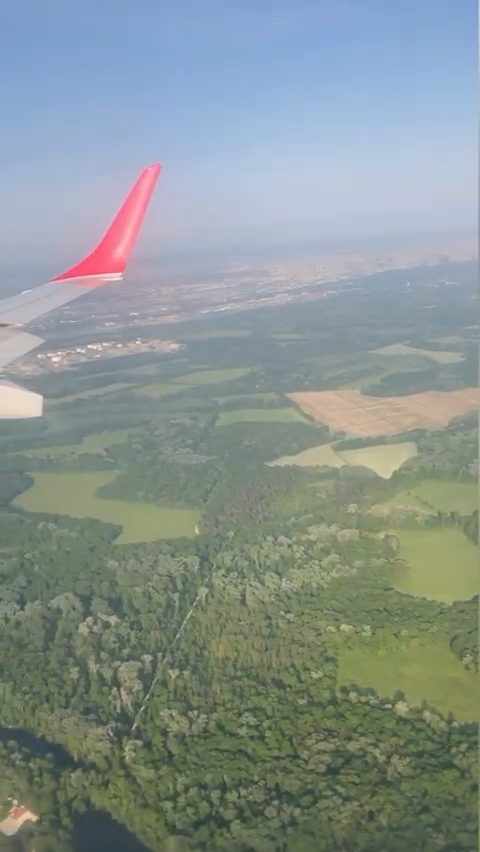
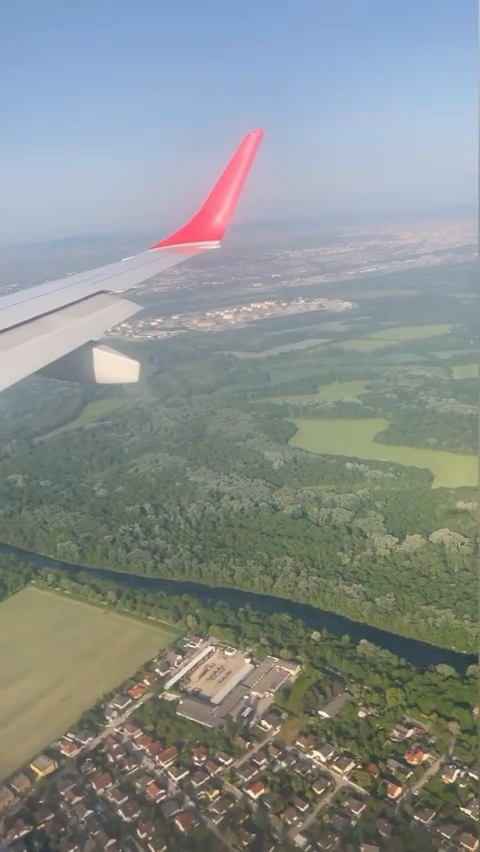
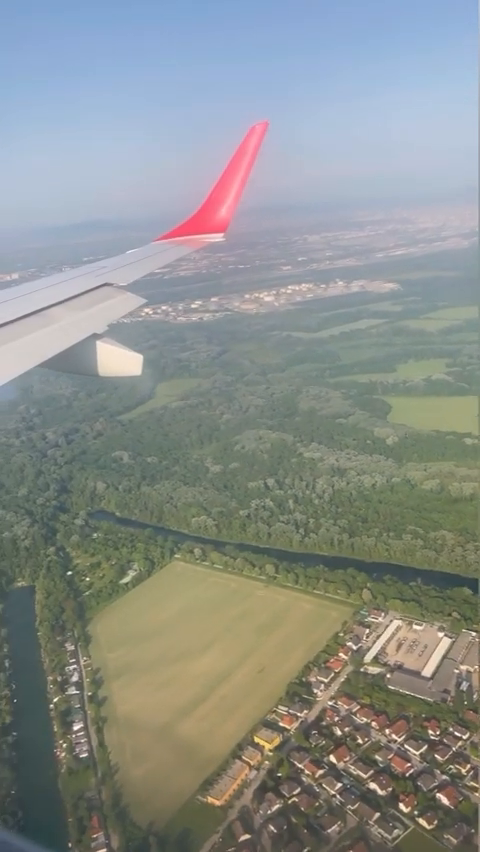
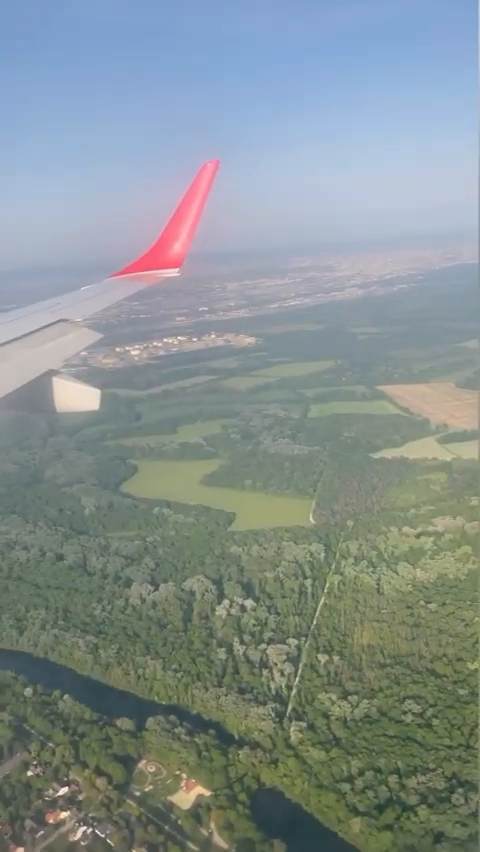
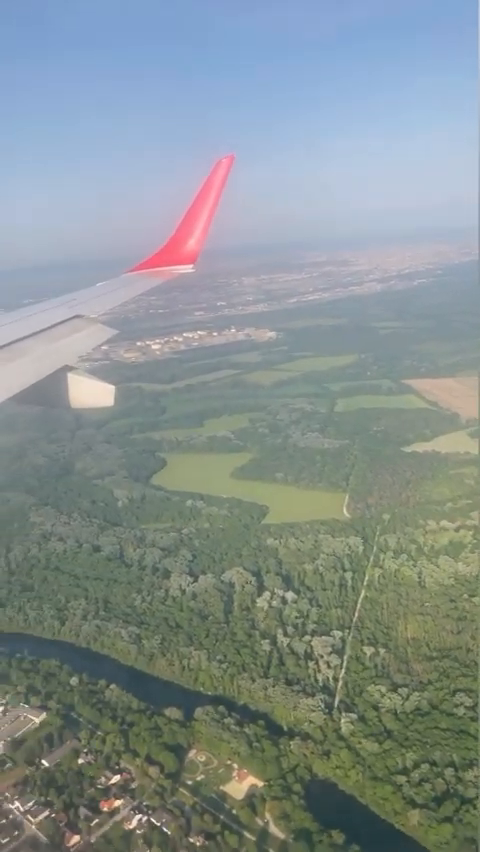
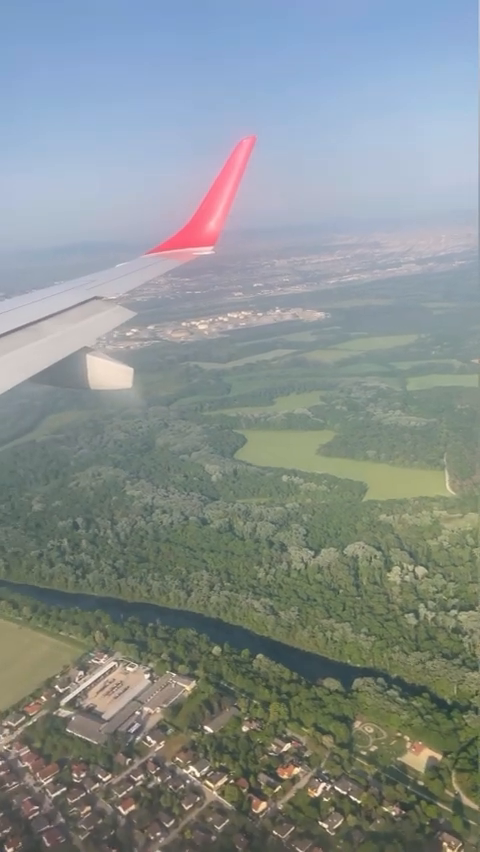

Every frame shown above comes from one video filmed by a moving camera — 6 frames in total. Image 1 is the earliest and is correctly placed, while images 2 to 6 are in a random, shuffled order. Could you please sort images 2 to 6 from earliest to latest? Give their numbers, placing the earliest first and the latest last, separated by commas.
4, 5, 6, 2, 3
